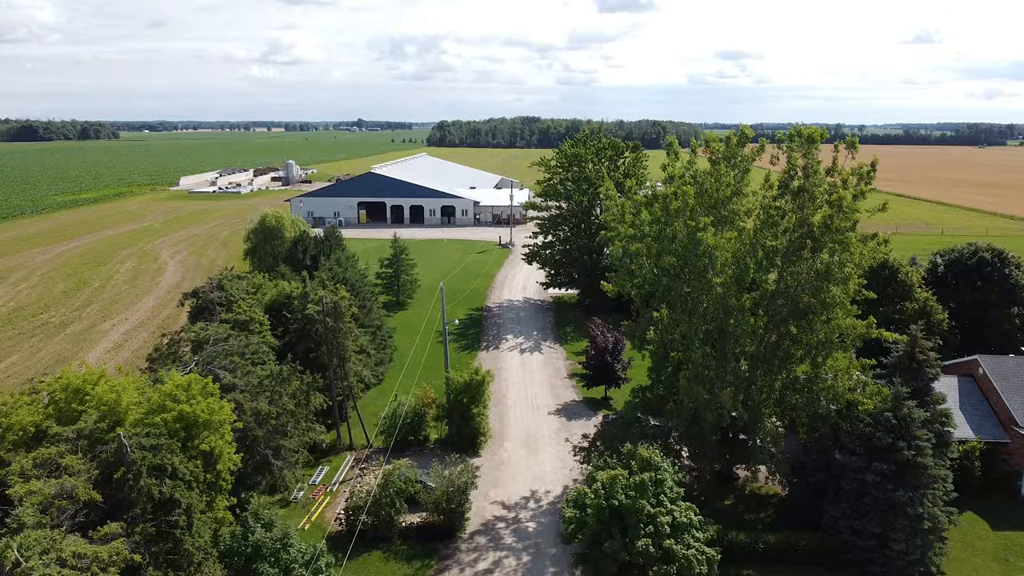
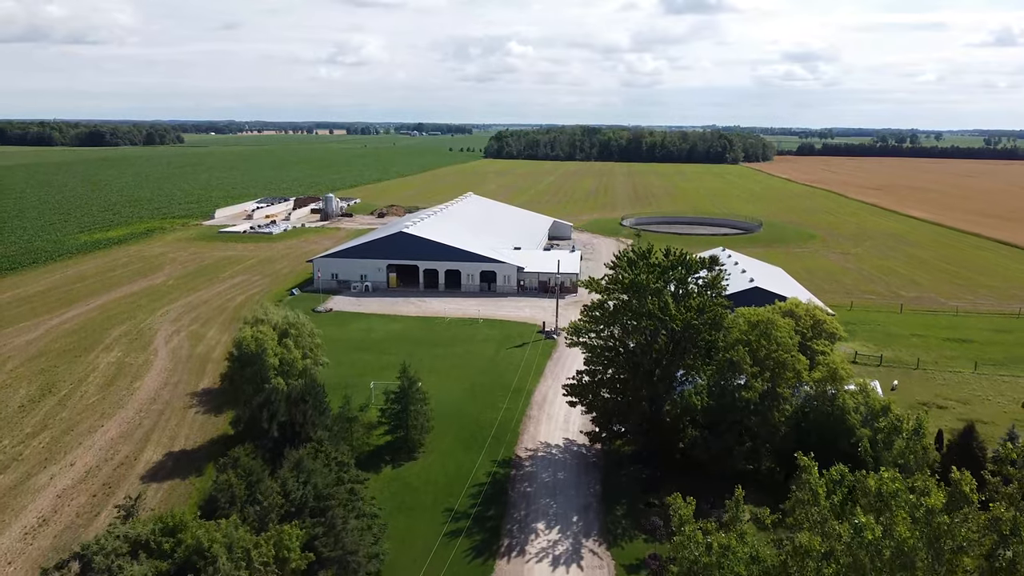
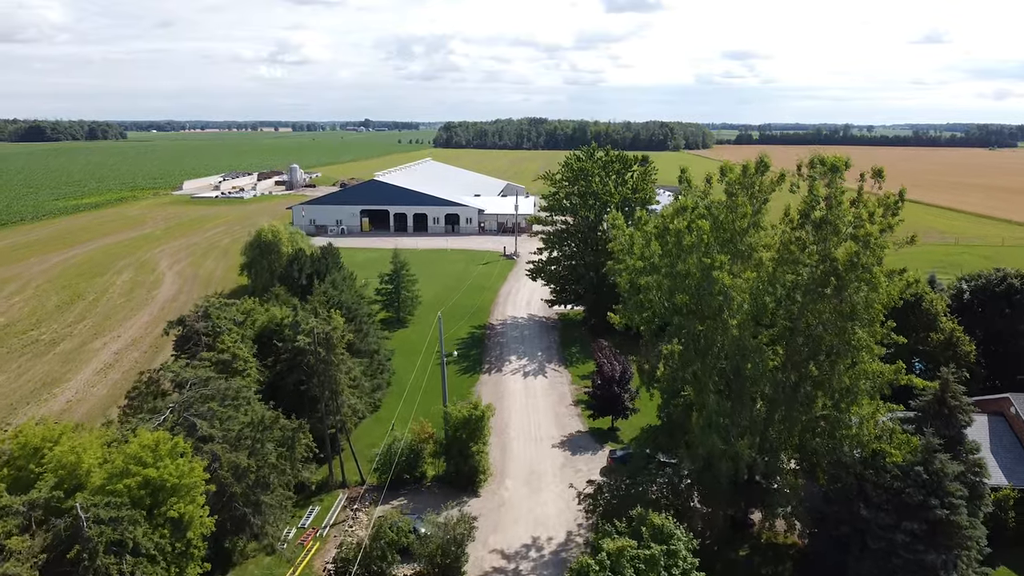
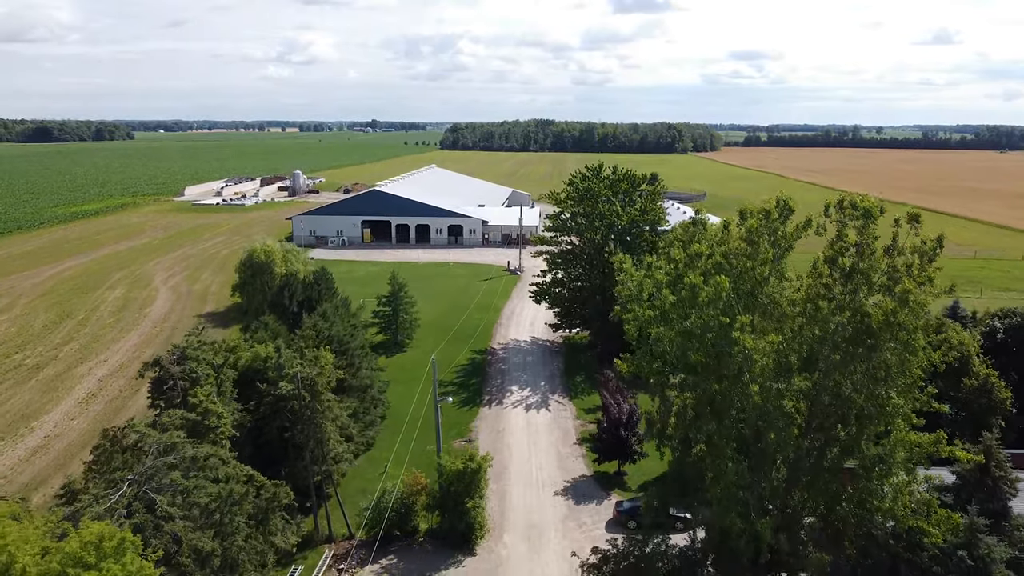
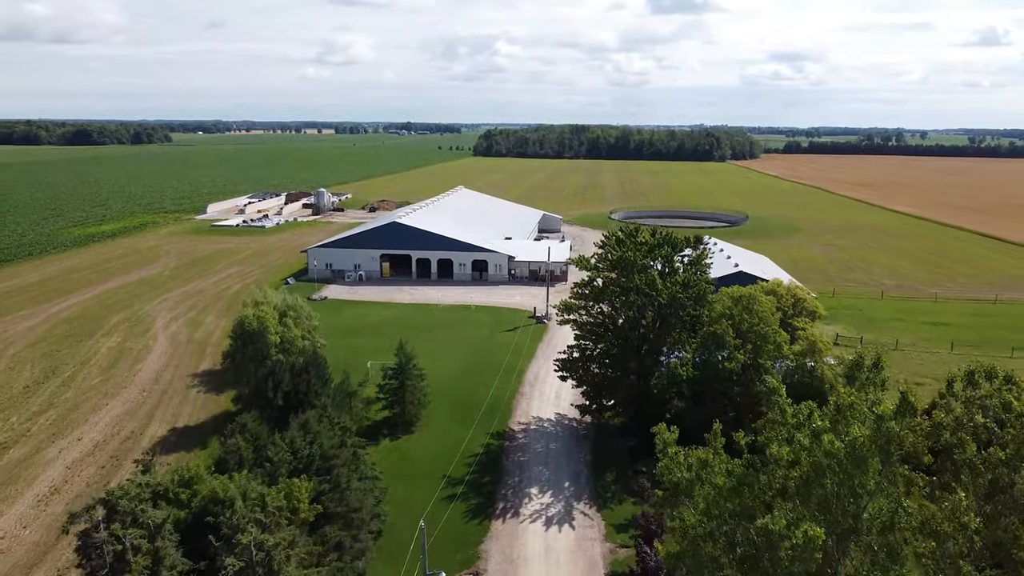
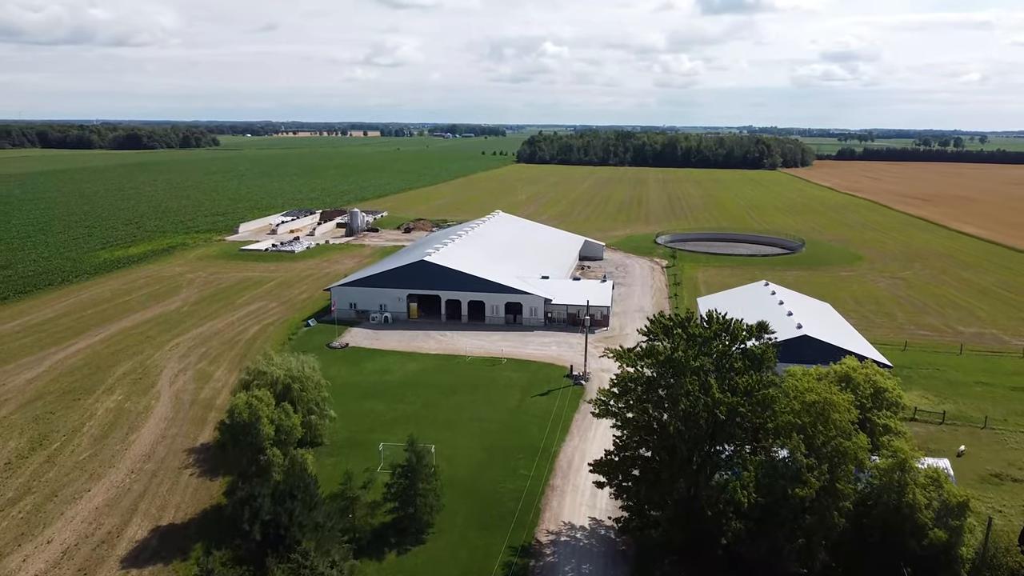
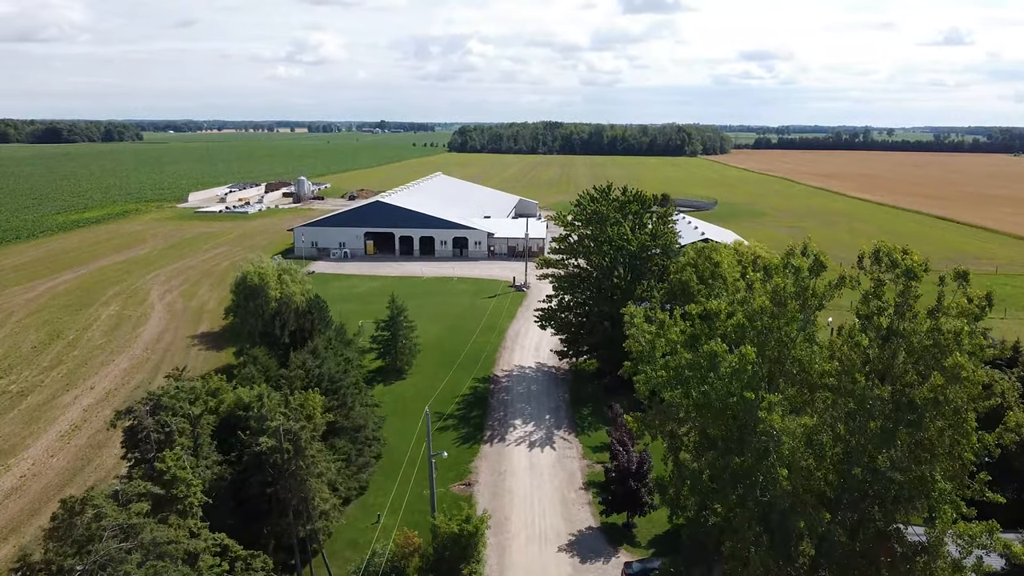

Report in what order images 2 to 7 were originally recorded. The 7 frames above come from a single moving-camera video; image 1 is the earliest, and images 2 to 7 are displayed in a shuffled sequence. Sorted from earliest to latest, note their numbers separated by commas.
3, 4, 7, 5, 2, 6
